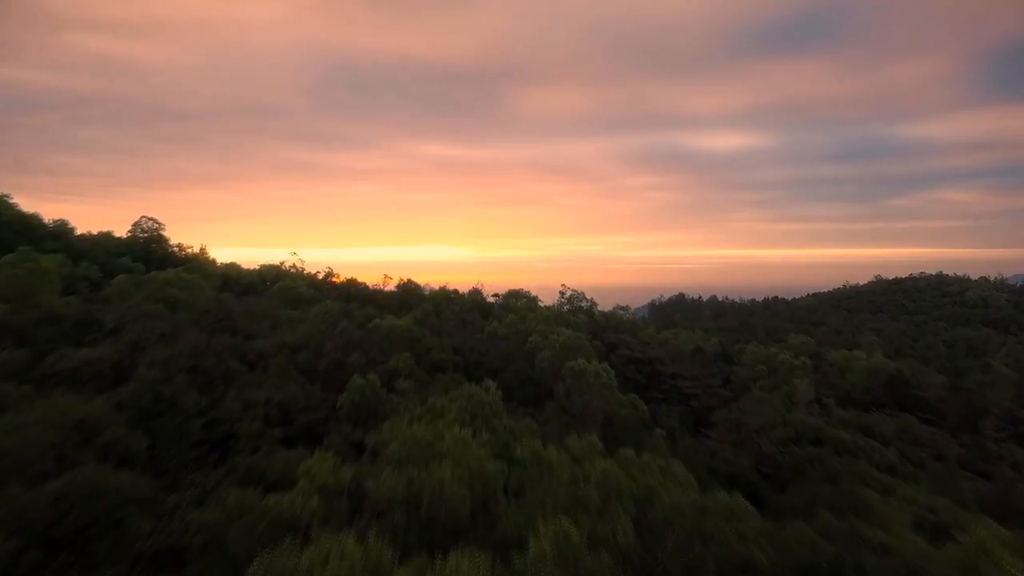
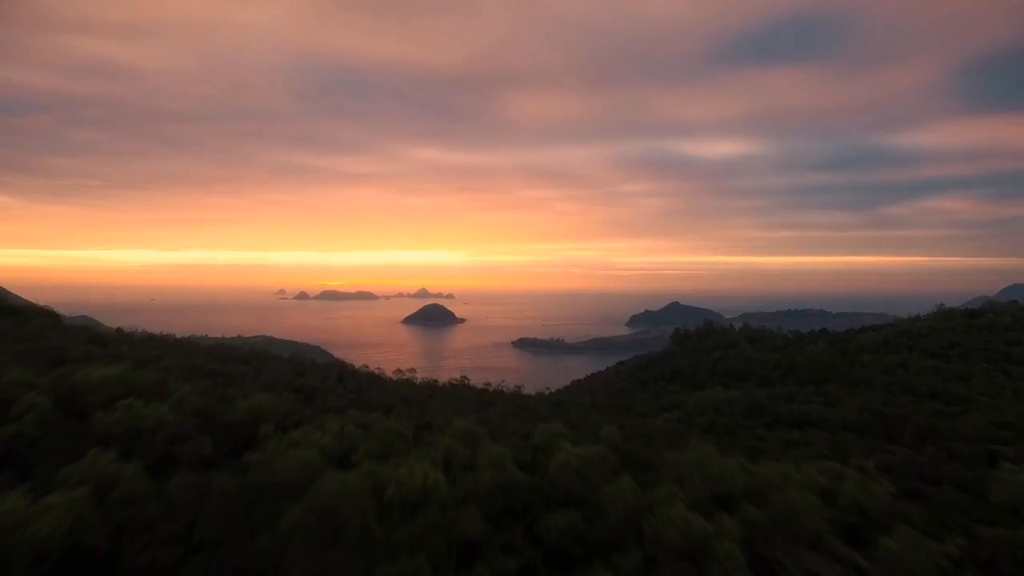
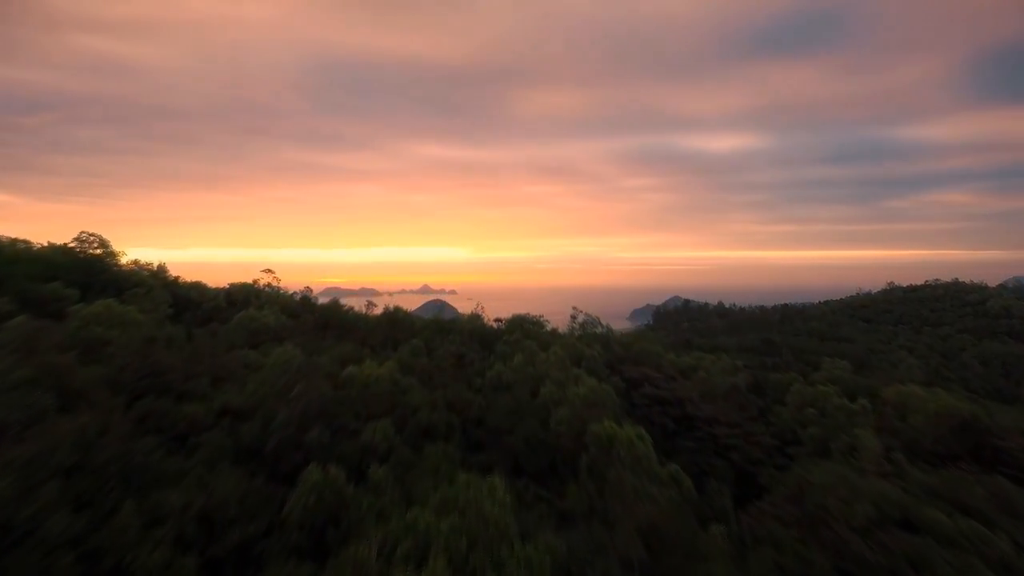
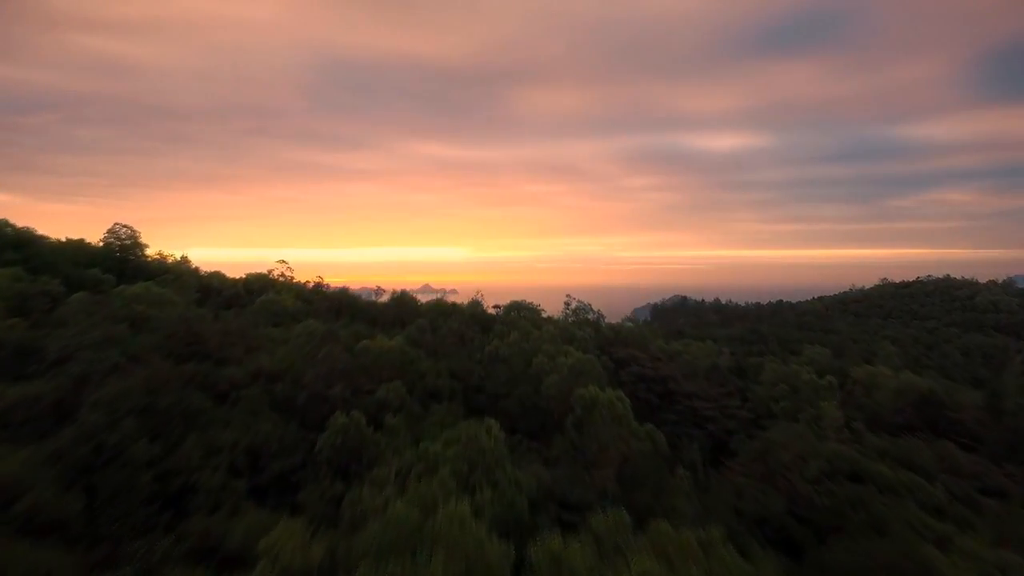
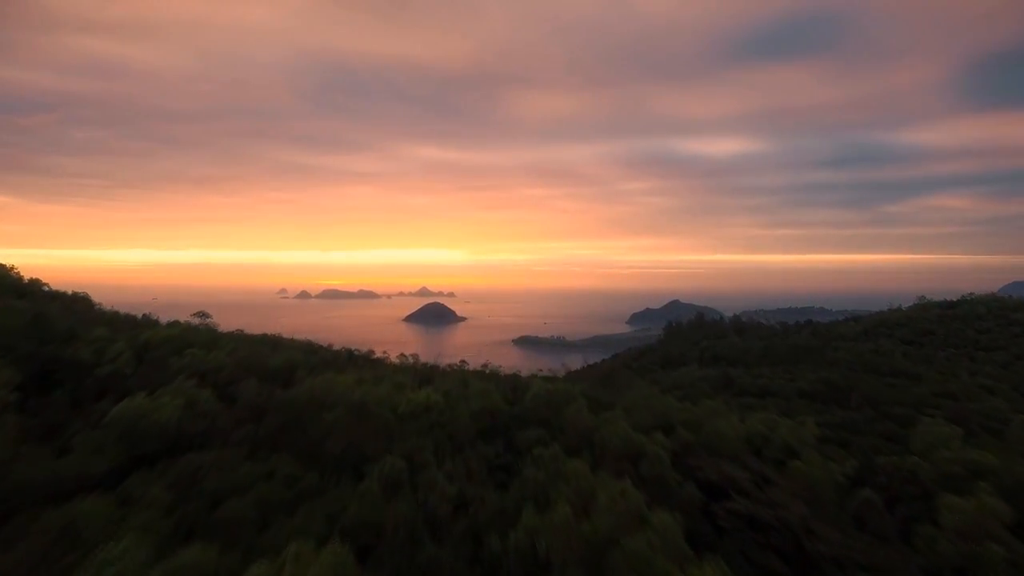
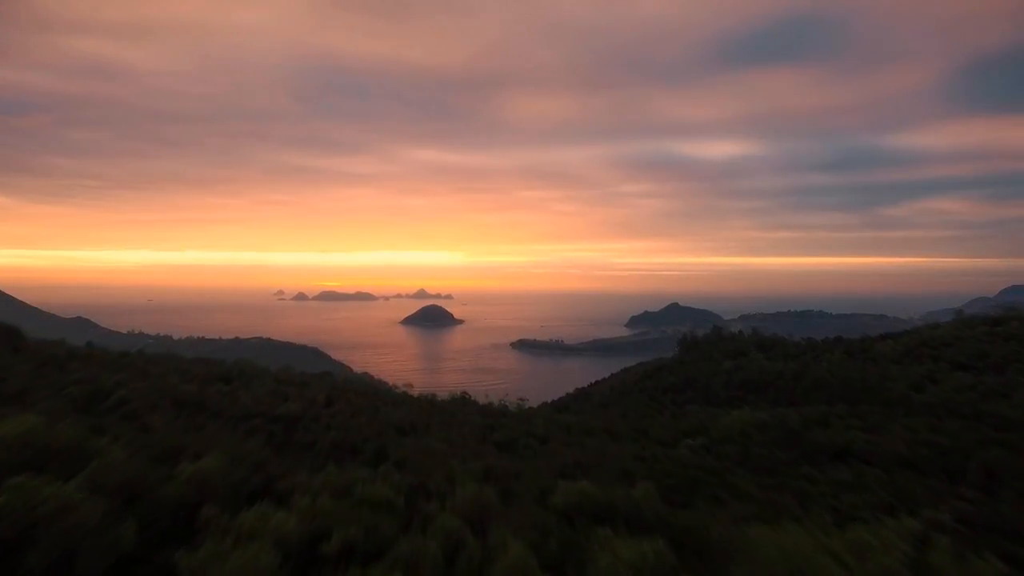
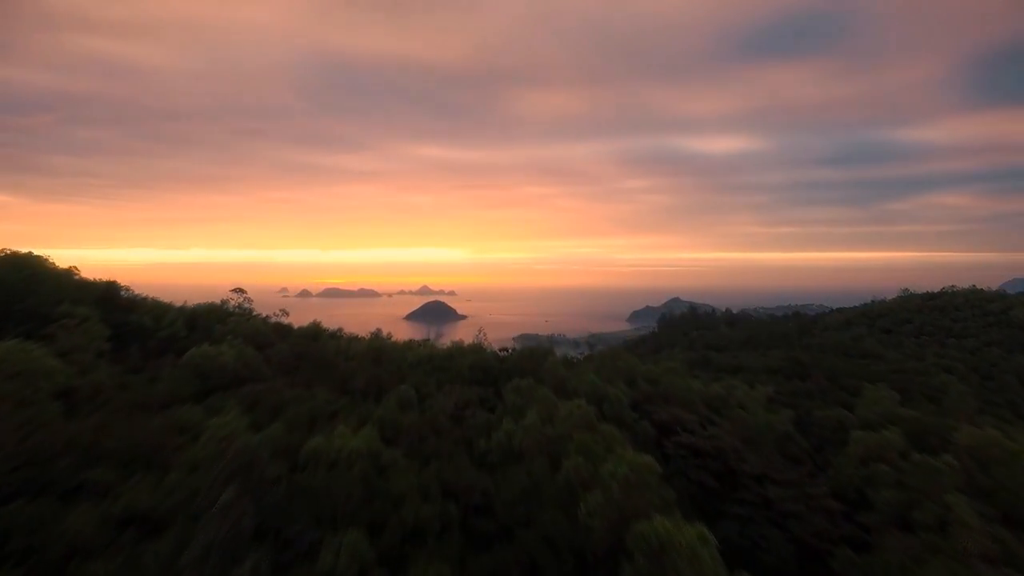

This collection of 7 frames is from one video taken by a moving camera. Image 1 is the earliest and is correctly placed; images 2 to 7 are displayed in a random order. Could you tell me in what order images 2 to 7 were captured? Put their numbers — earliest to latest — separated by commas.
4, 3, 7, 5, 2, 6
